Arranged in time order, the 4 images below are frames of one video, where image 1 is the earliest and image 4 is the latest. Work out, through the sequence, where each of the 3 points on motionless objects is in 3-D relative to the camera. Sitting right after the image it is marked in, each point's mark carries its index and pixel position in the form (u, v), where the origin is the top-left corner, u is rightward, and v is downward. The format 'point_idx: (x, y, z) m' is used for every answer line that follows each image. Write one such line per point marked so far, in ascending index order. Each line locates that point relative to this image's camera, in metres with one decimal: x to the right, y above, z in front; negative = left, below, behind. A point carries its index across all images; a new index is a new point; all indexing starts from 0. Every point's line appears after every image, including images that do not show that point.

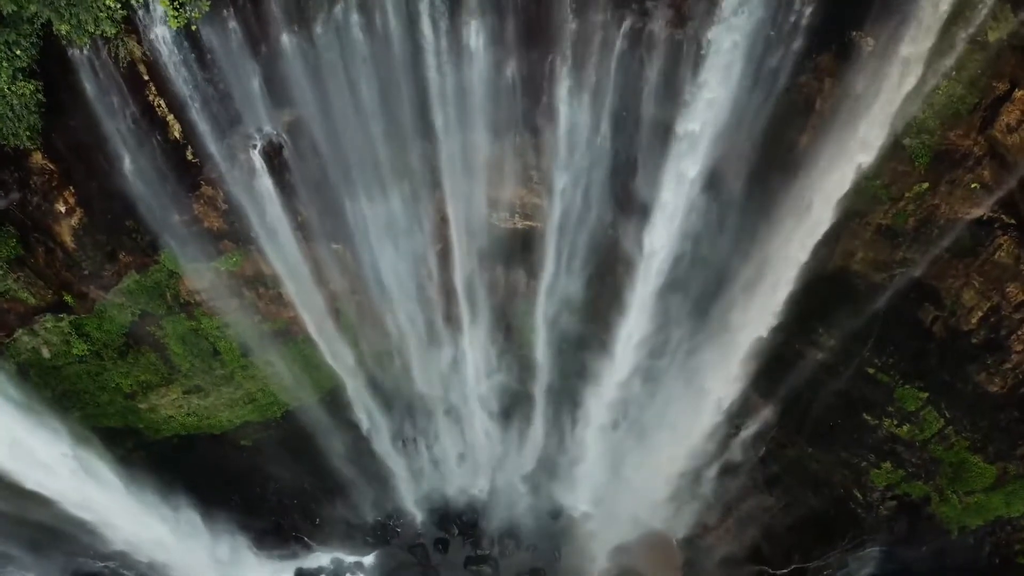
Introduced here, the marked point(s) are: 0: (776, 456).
0: (+4.3, -2.8, +11.5) m
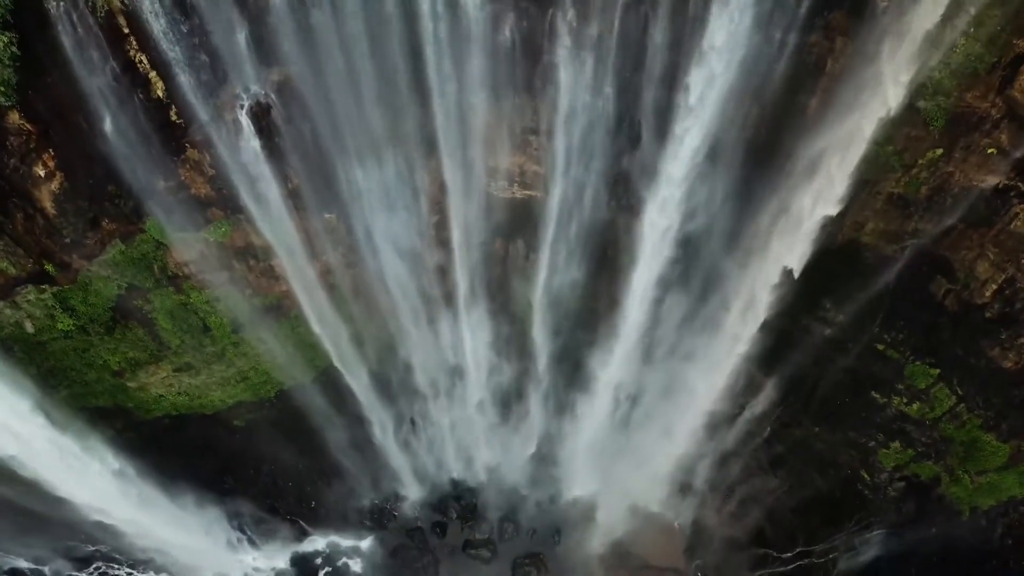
0: (+4.3, -2.4, +11.2) m
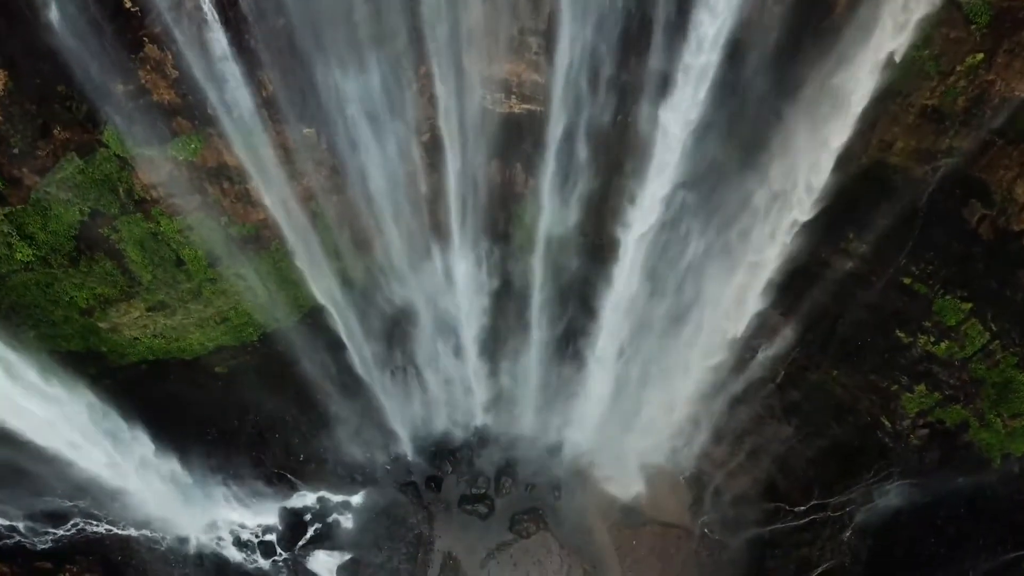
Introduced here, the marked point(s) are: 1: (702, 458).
0: (+4.3, -1.4, +10.5) m
1: (+3.2, -2.8, +11.7) m
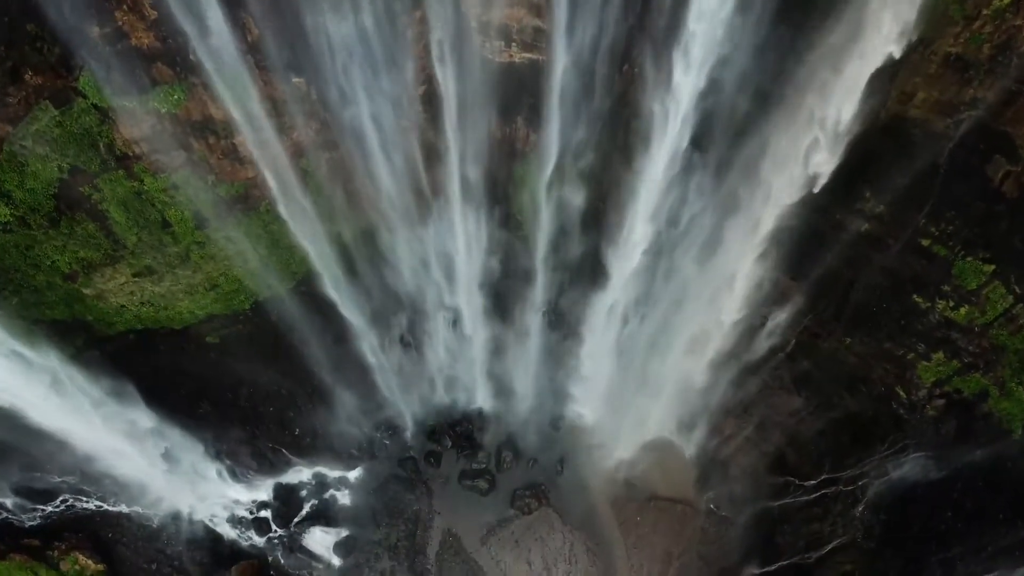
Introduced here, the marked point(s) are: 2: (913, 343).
0: (+4.3, -0.9, +10.1) m
1: (+3.2, -2.3, +11.3) m
2: (+5.3, -0.7, +9.2) m
